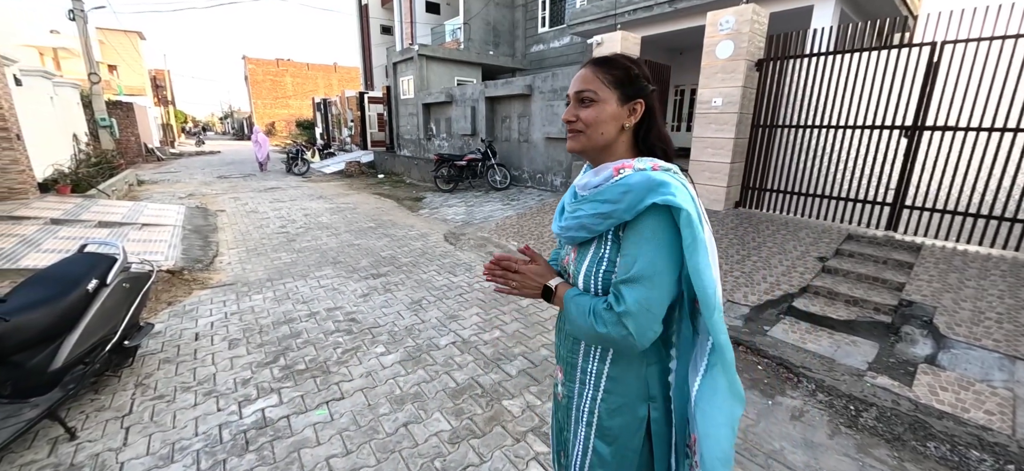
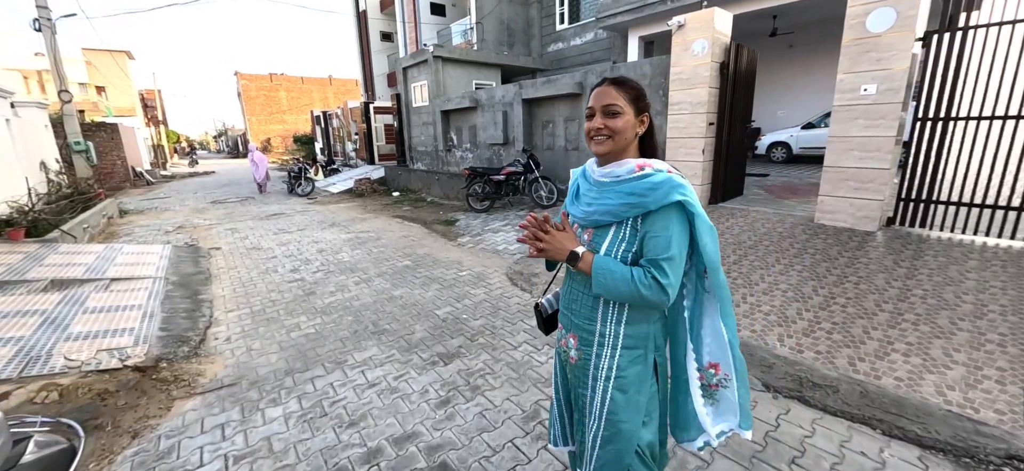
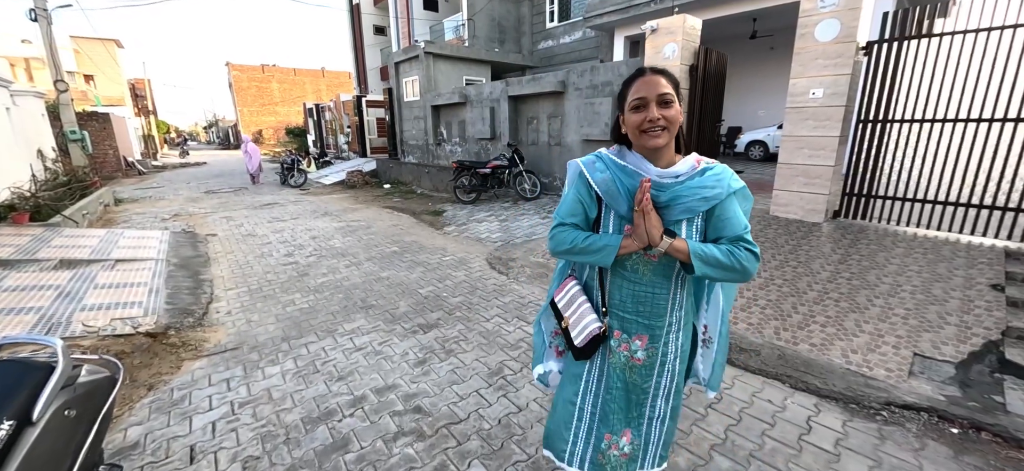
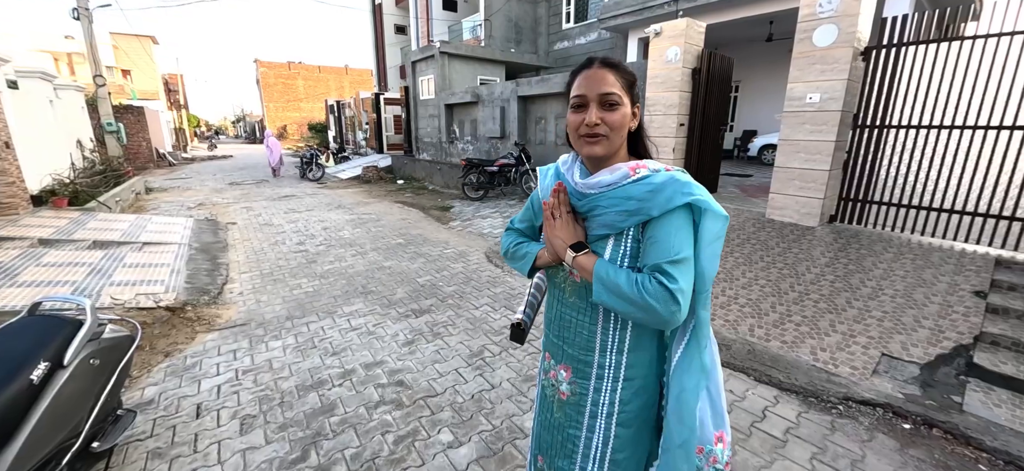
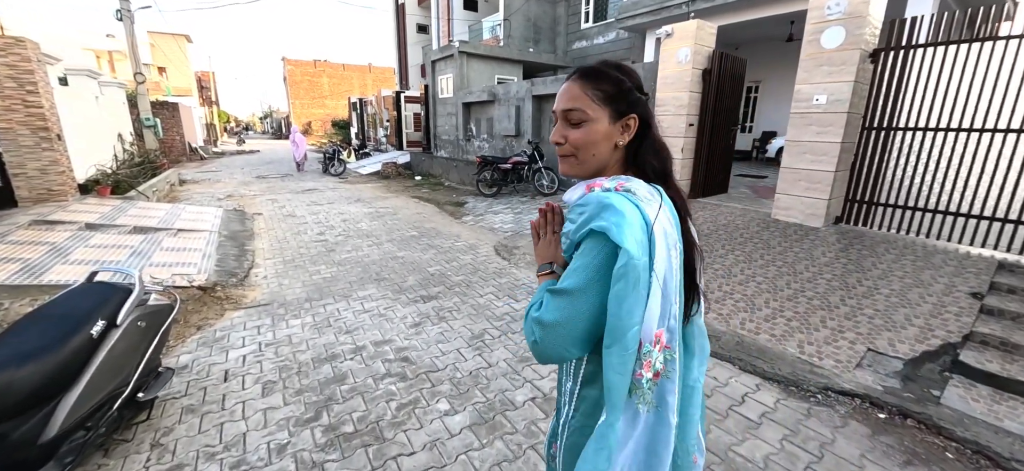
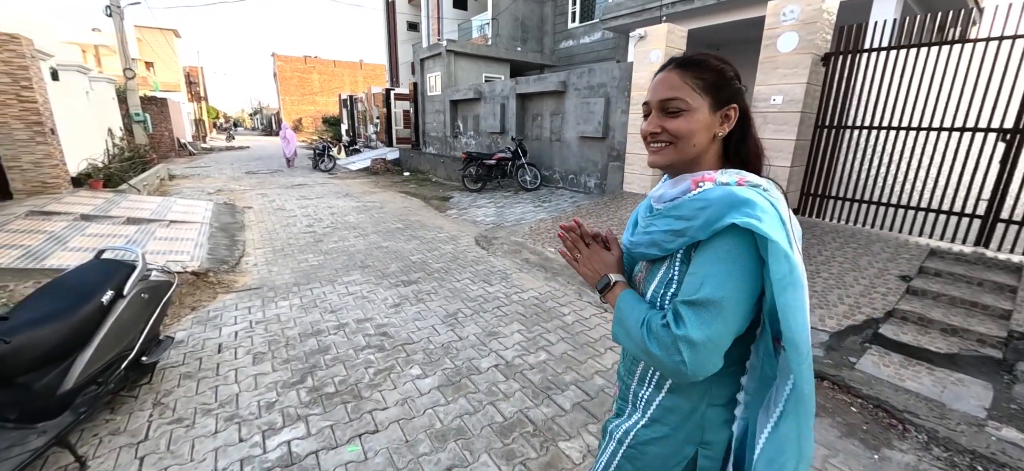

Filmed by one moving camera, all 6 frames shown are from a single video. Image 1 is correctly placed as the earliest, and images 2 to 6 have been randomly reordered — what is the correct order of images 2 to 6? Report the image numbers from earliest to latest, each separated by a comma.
6, 5, 4, 3, 2
